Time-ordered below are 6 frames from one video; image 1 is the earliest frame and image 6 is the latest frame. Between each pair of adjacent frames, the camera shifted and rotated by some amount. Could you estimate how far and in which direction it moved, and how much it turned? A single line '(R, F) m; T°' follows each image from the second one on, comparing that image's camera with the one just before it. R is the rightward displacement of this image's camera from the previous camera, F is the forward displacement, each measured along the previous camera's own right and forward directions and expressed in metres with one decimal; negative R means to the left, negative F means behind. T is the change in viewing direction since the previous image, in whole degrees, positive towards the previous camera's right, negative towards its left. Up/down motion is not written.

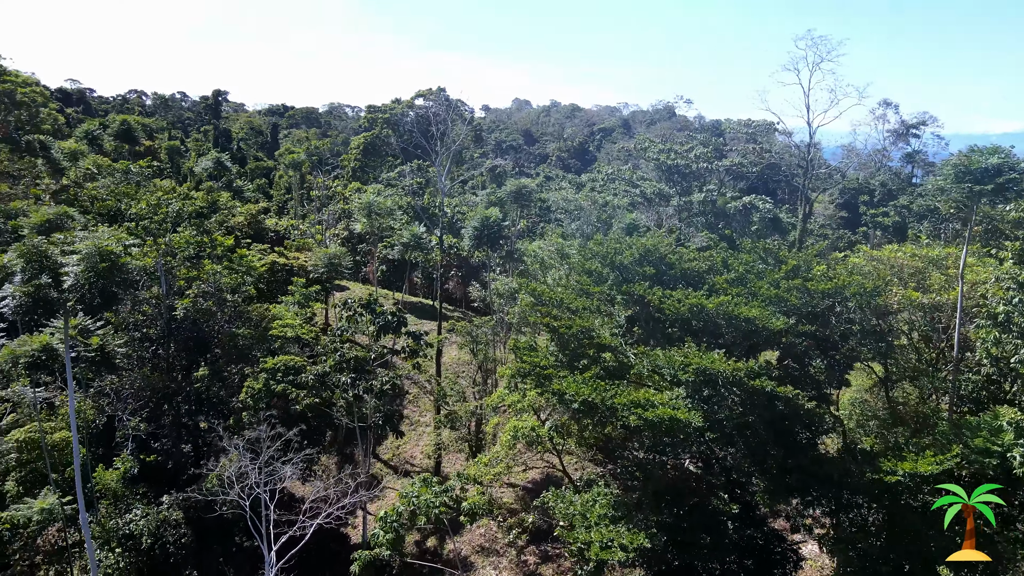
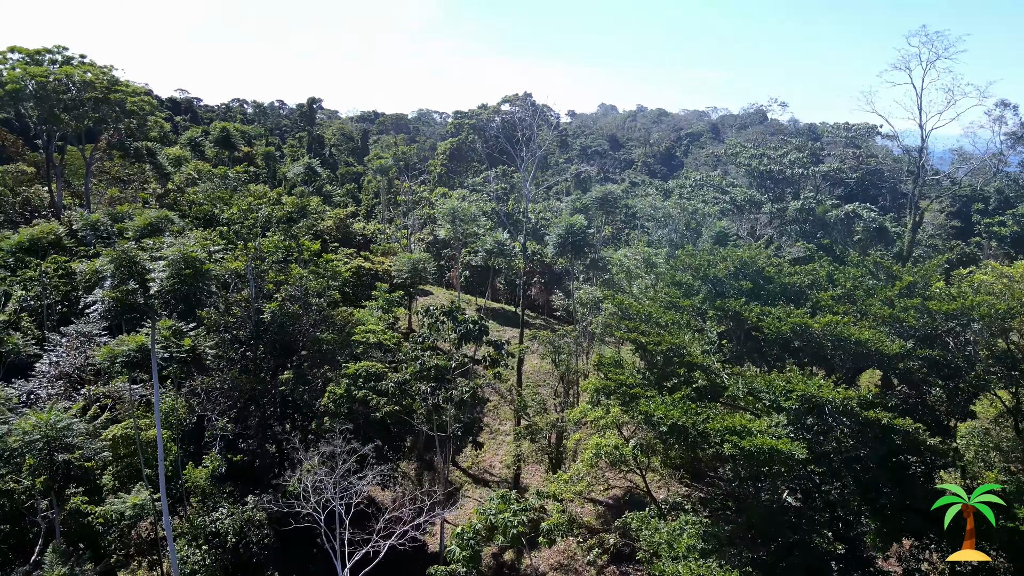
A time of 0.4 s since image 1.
(0.0, +0.4) m; -6°
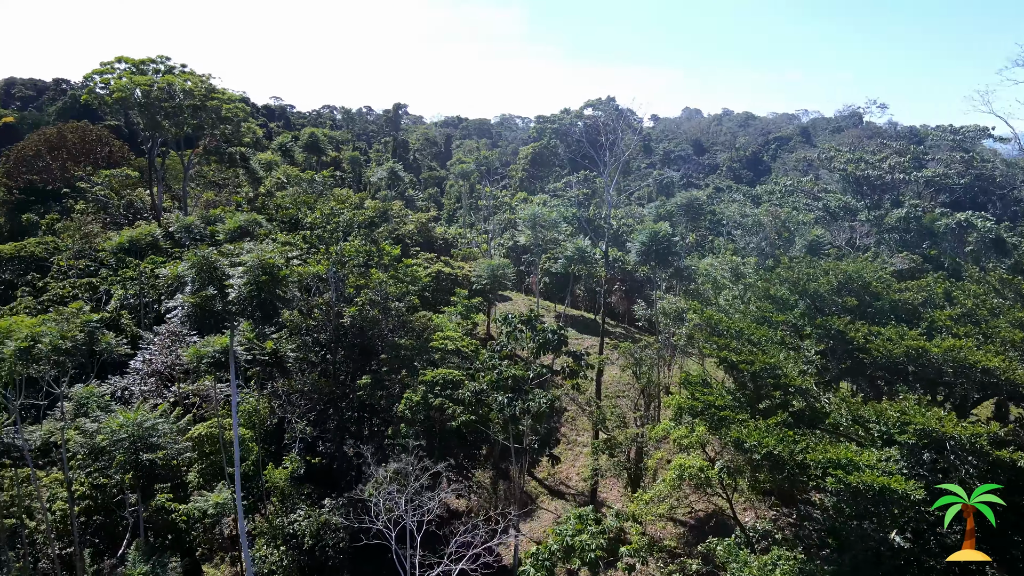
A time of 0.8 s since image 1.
(0.0, +0.4) m; -6°
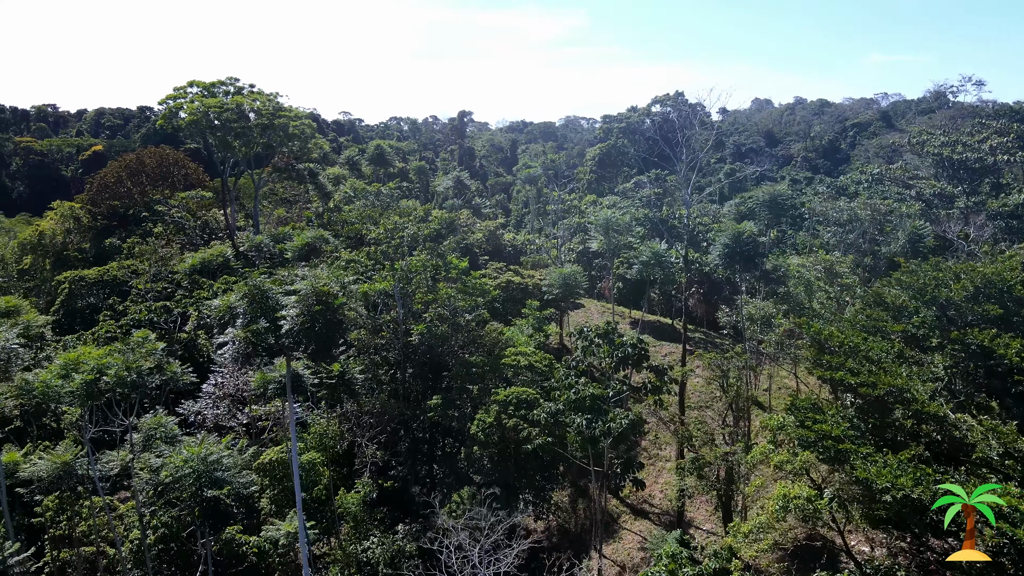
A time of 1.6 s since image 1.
(-0.1, +0.9) m; -5°
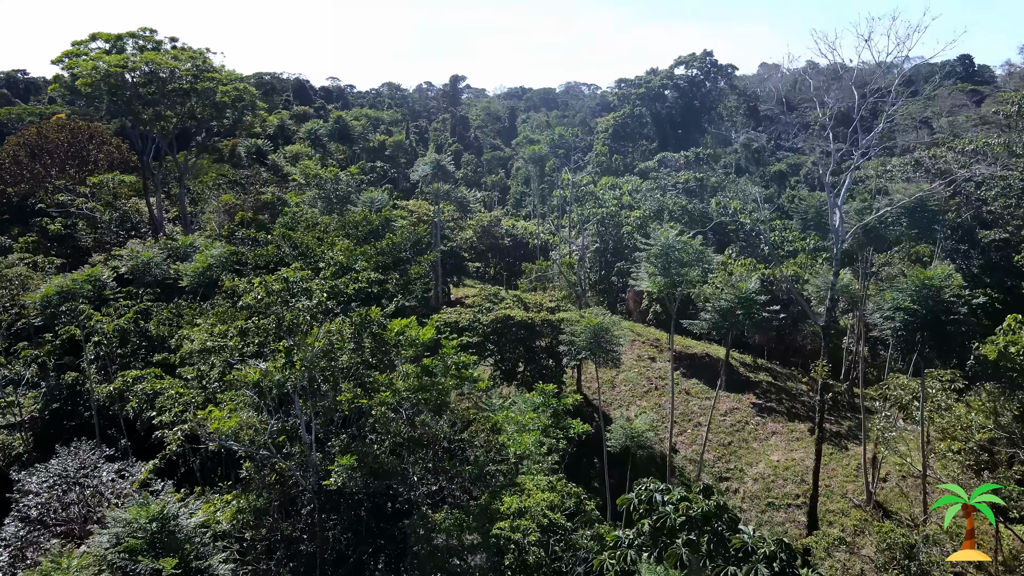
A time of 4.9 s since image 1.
(0.0, +7.6) m; 0°
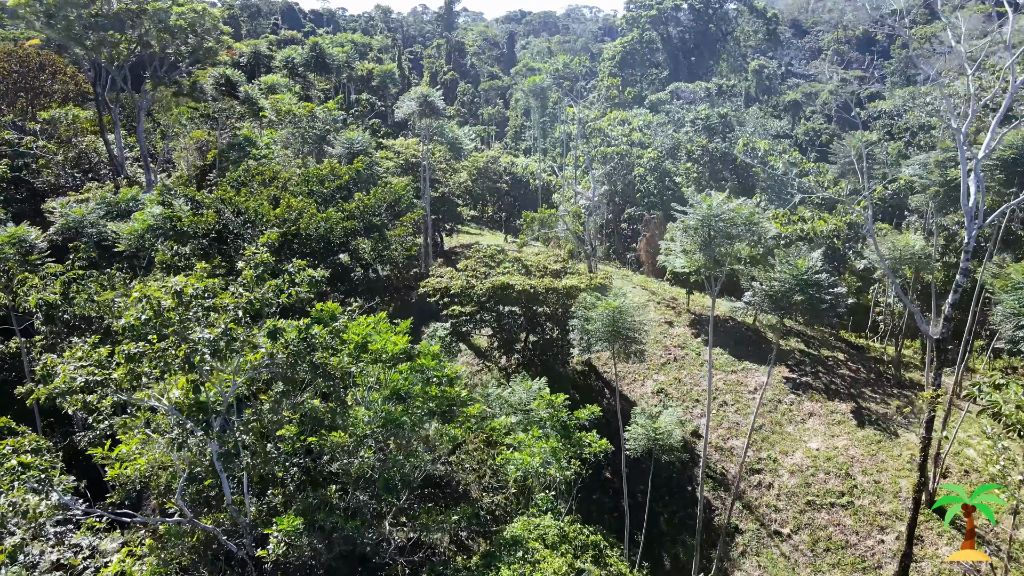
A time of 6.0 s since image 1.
(0.0, +2.6) m; 0°
